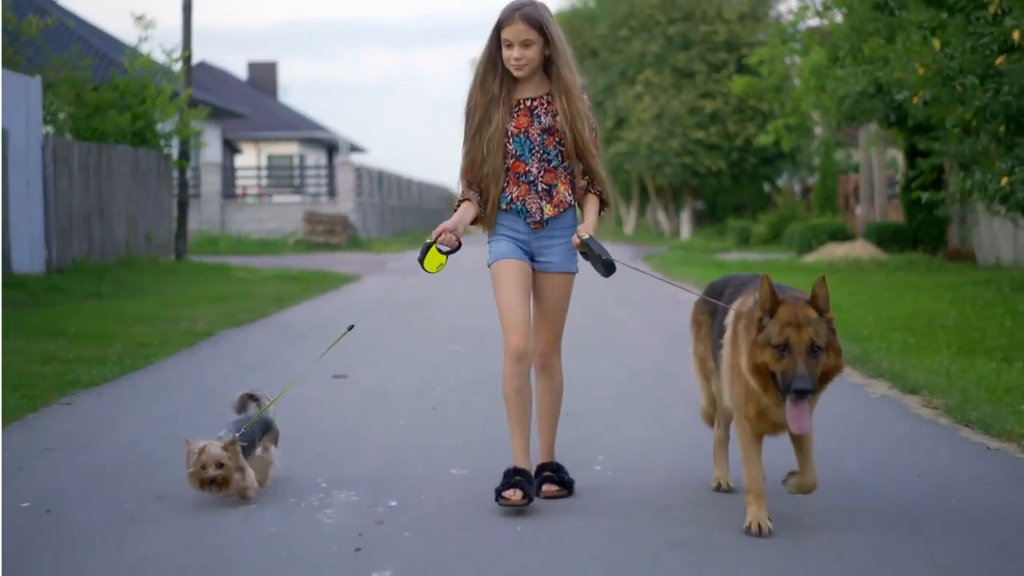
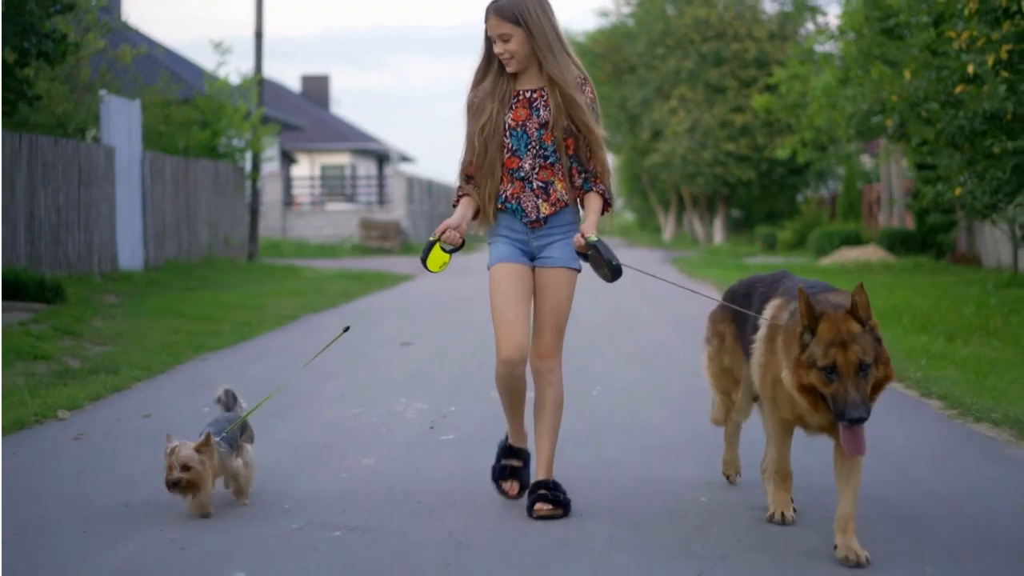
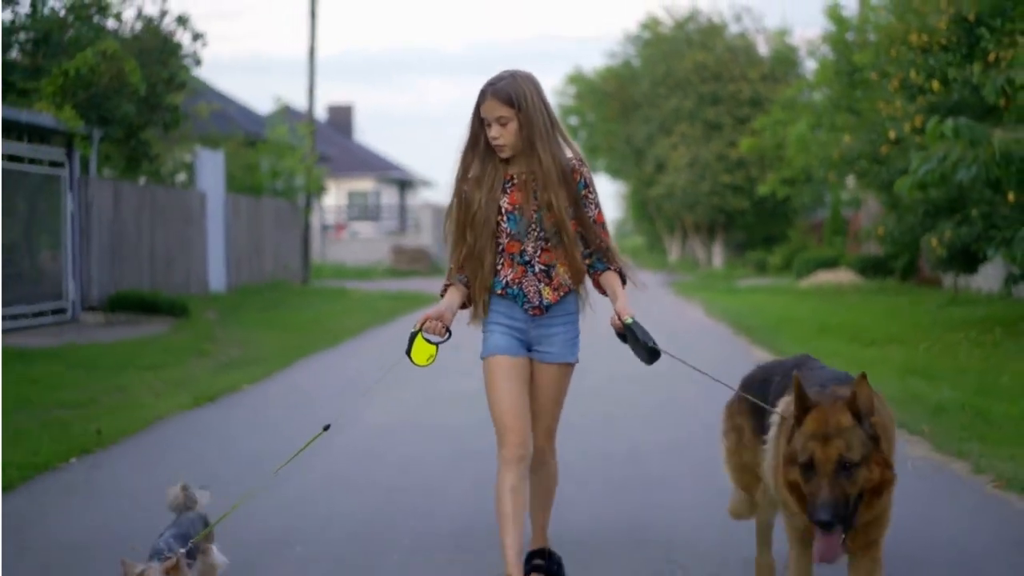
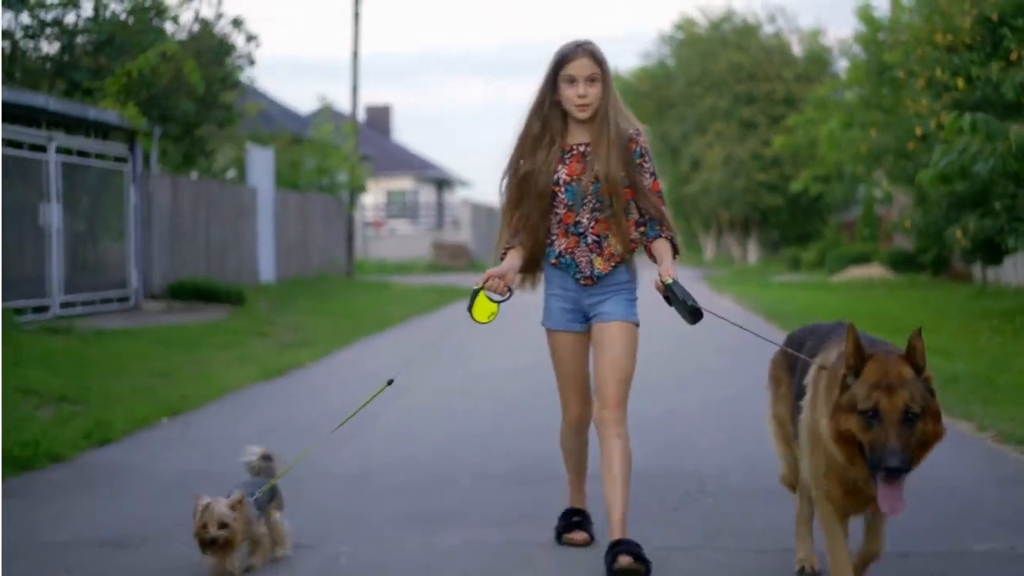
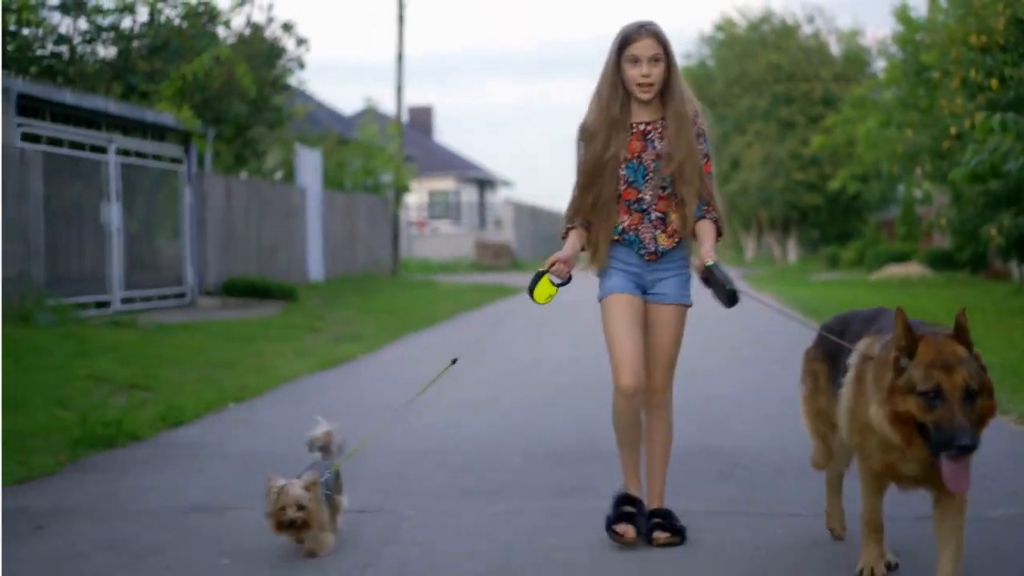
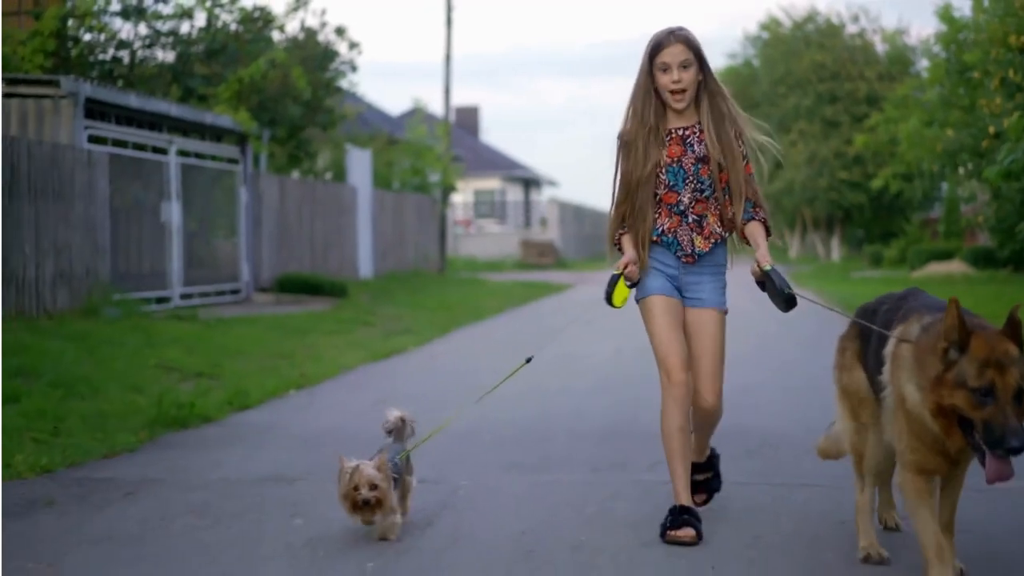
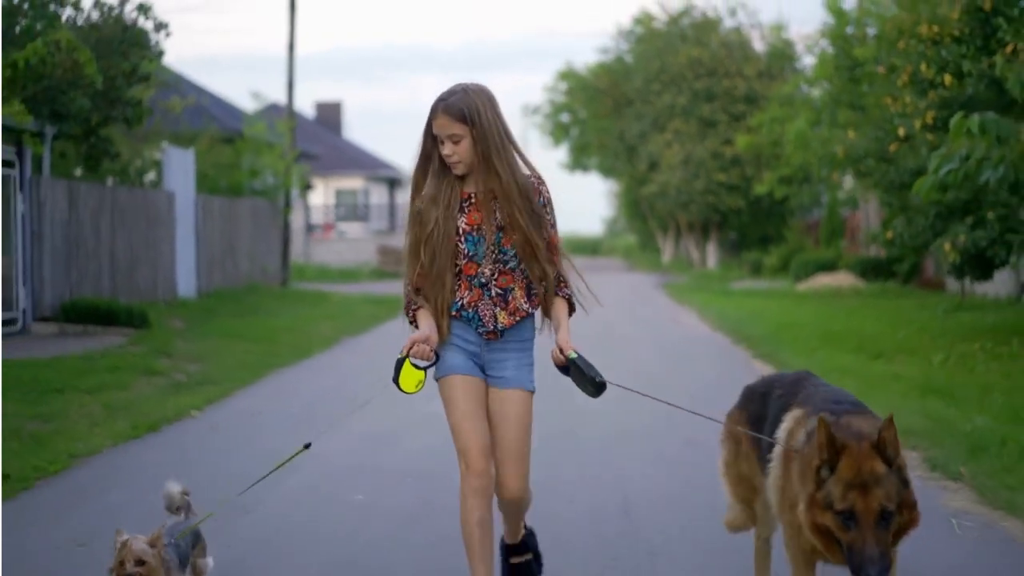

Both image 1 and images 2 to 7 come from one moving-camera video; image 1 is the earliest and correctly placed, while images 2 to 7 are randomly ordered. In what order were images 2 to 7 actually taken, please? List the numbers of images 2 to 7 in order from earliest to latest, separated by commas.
2, 7, 3, 4, 5, 6
